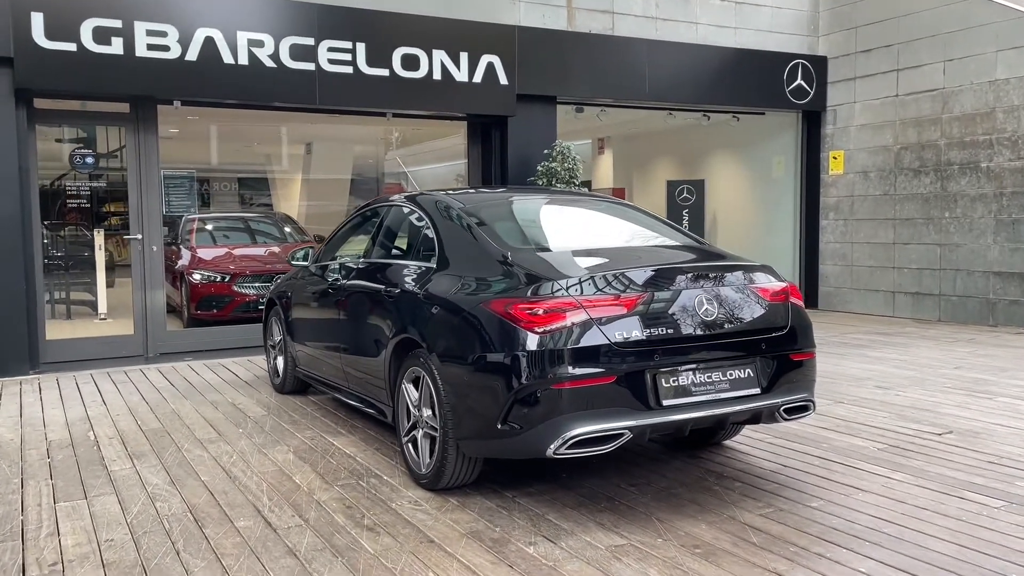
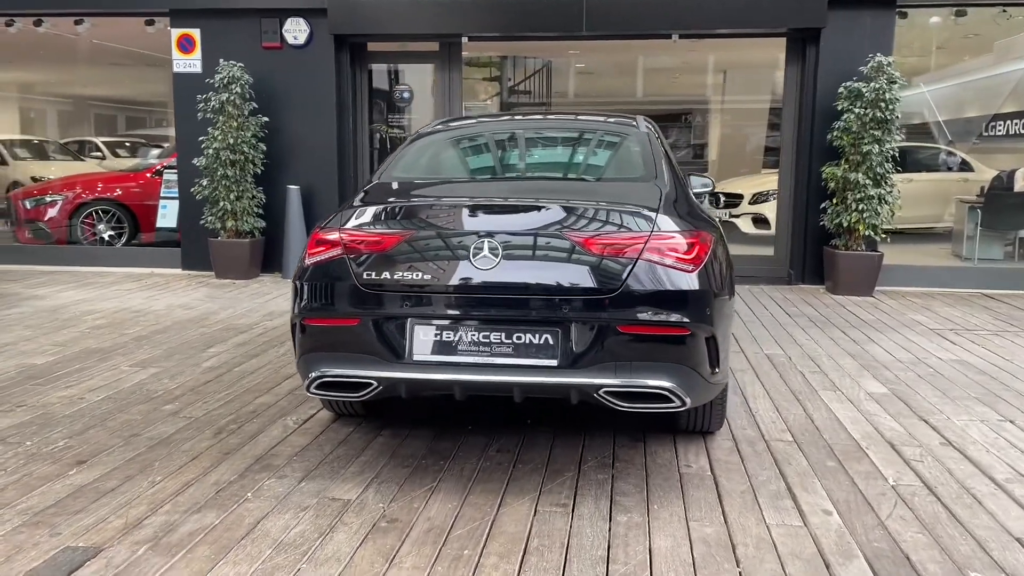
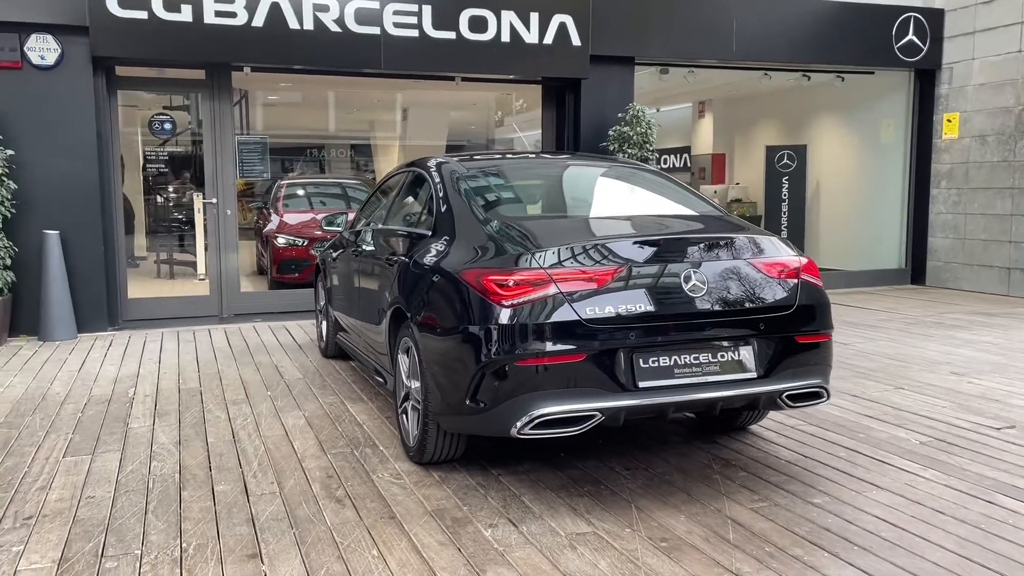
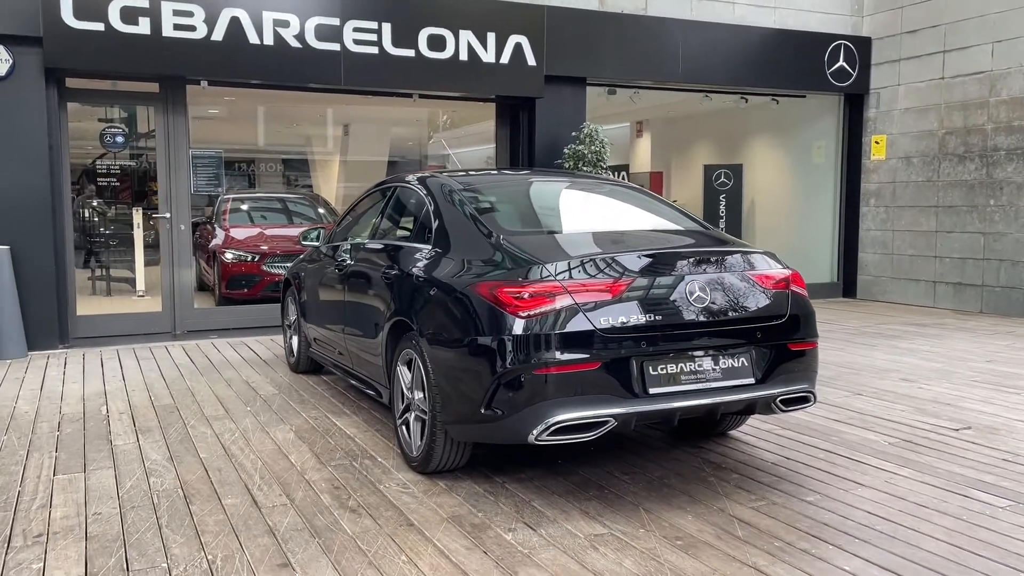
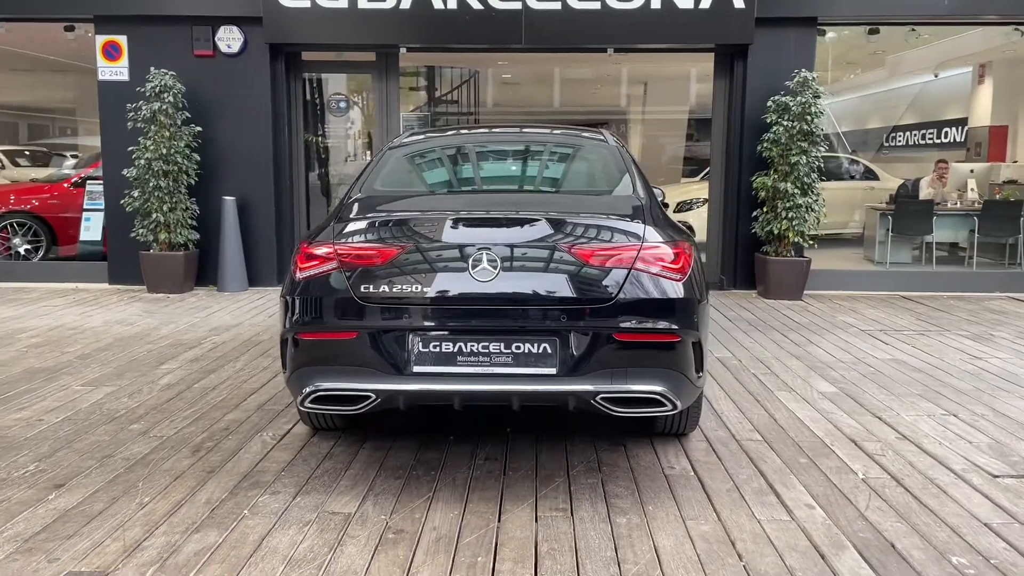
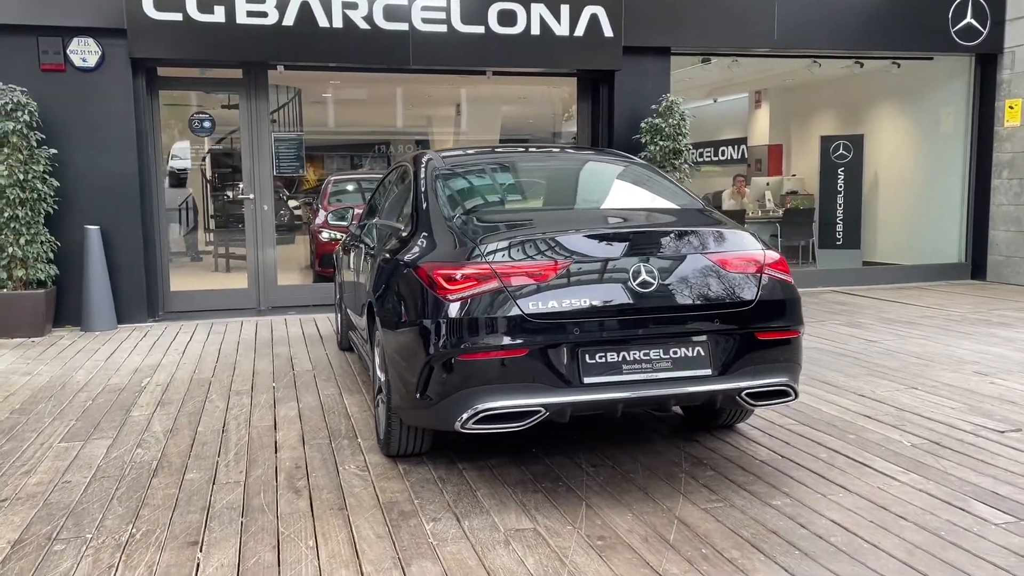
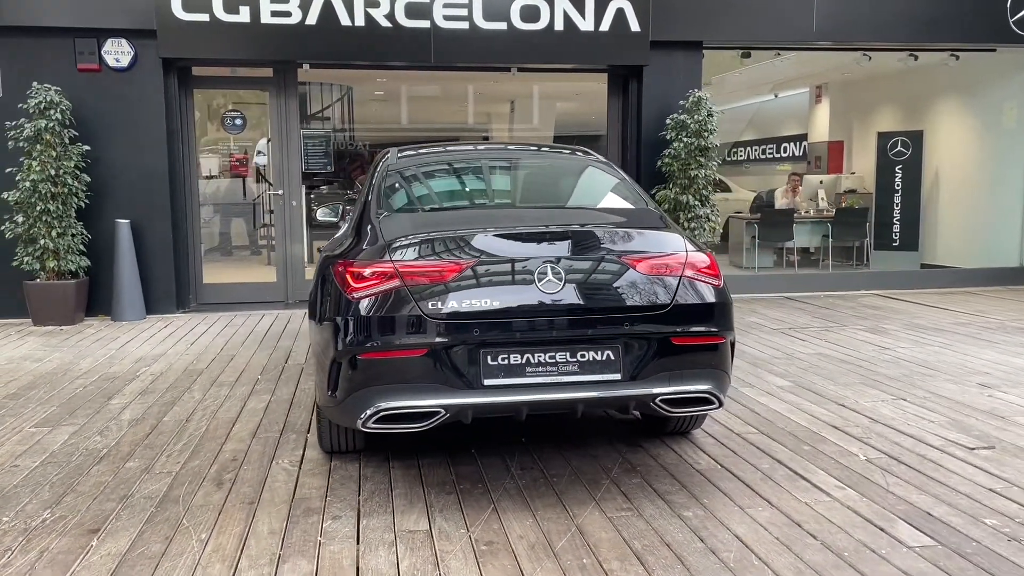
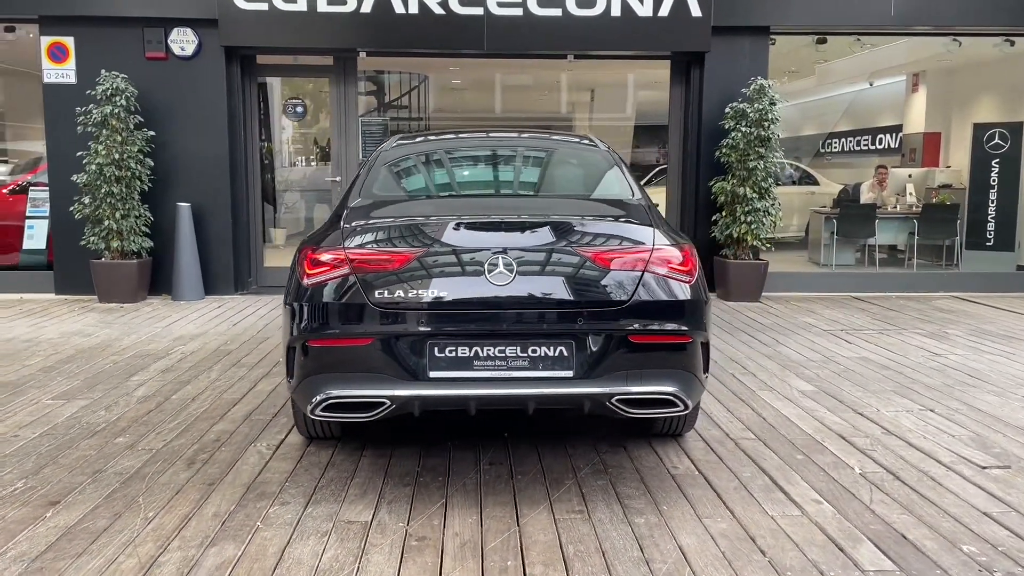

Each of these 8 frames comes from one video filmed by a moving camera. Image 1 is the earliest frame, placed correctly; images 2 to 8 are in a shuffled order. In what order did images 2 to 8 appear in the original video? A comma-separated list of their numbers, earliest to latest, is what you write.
4, 3, 6, 7, 8, 5, 2
